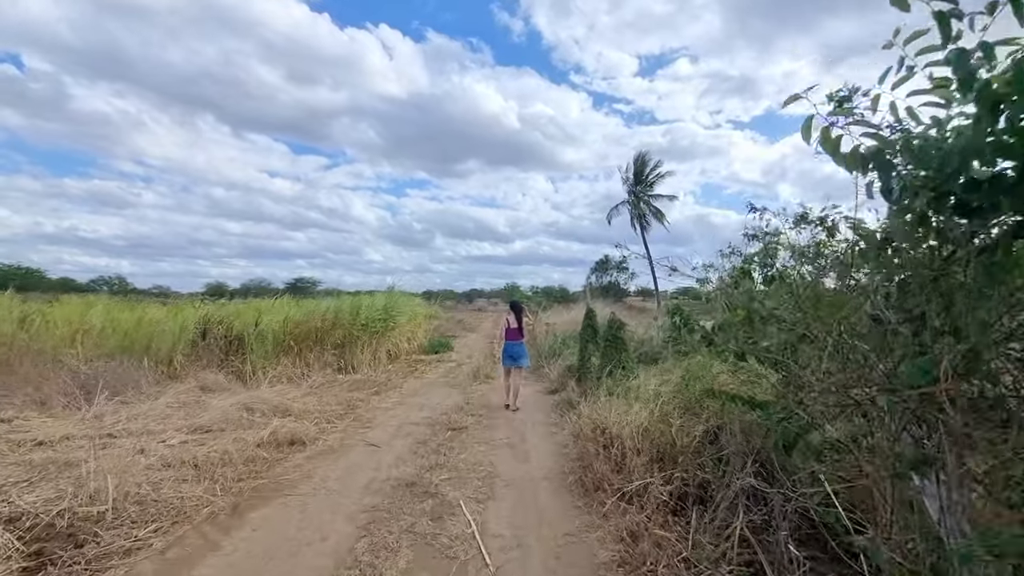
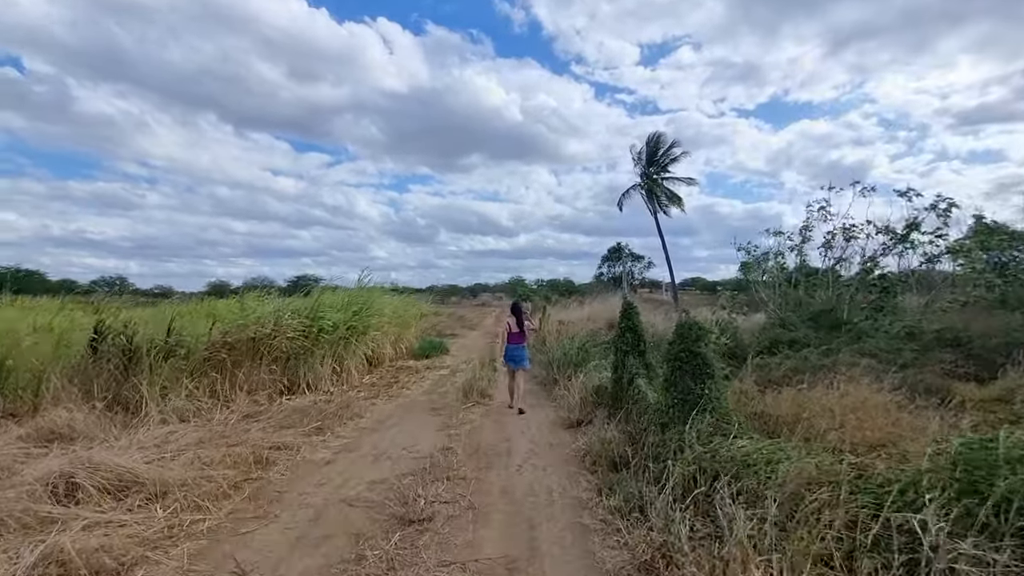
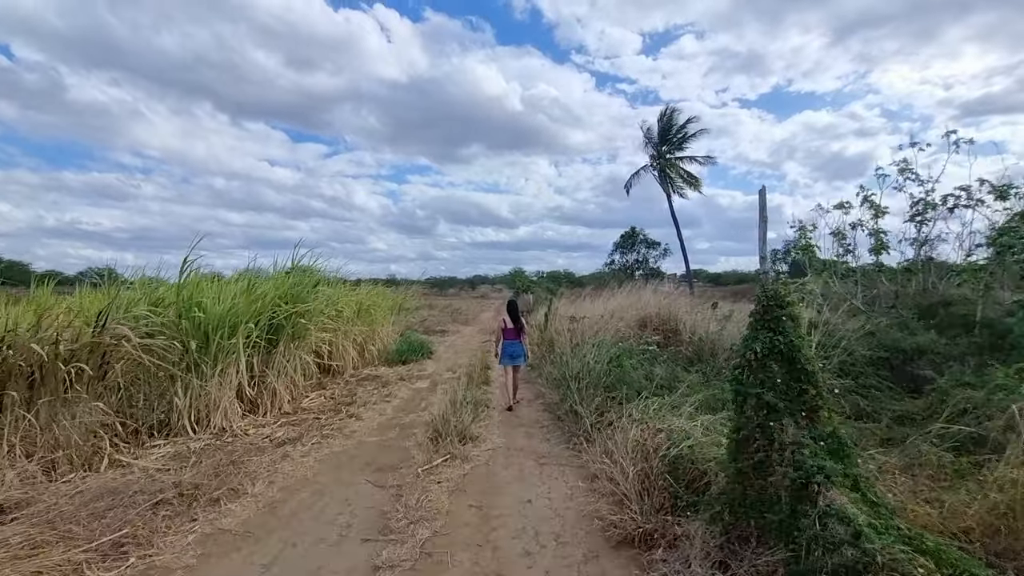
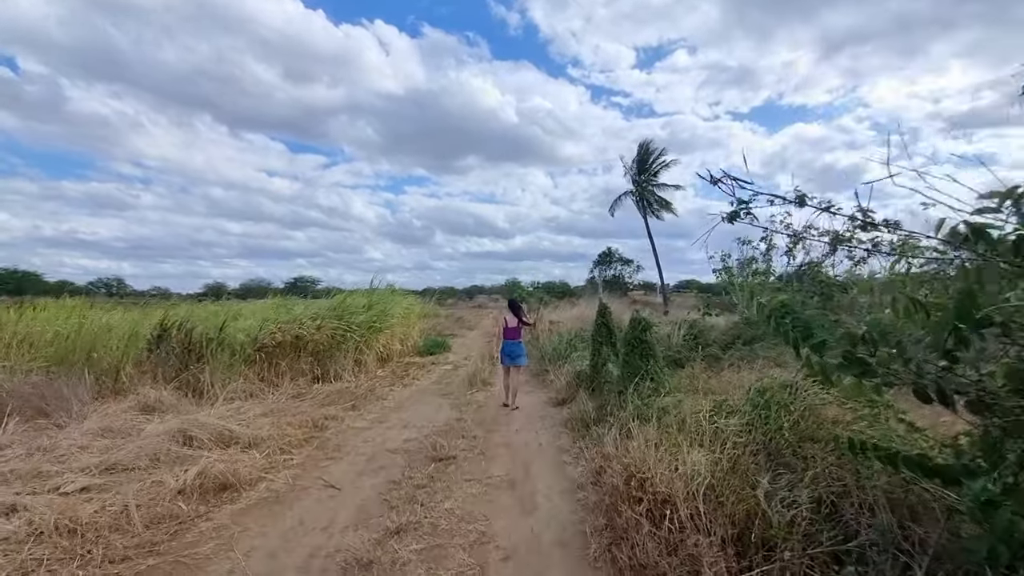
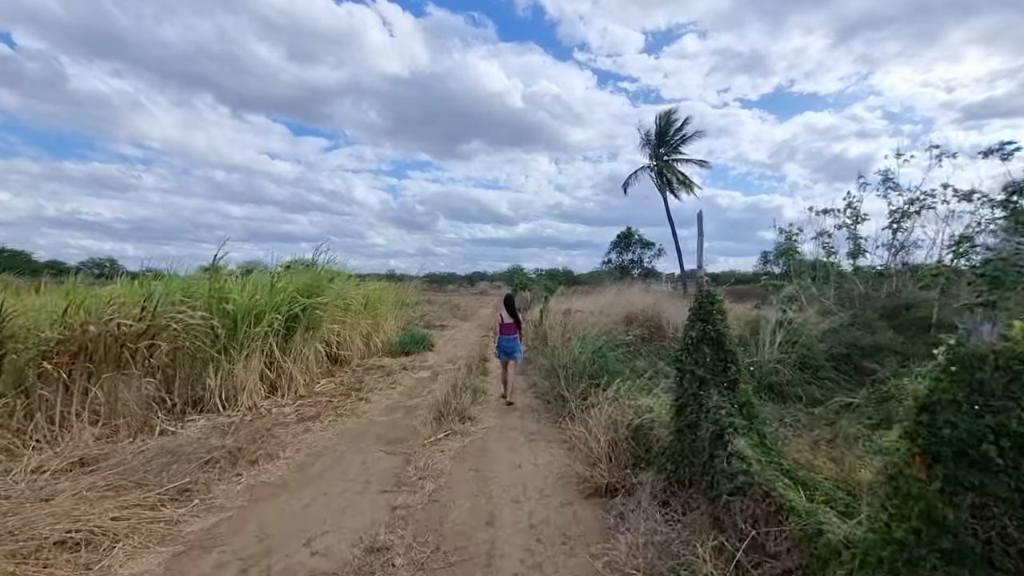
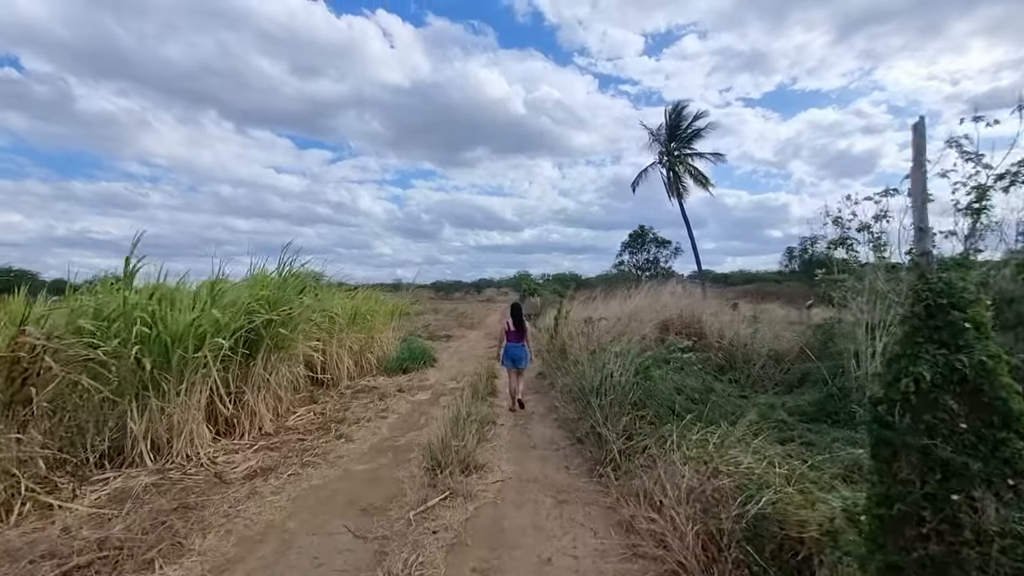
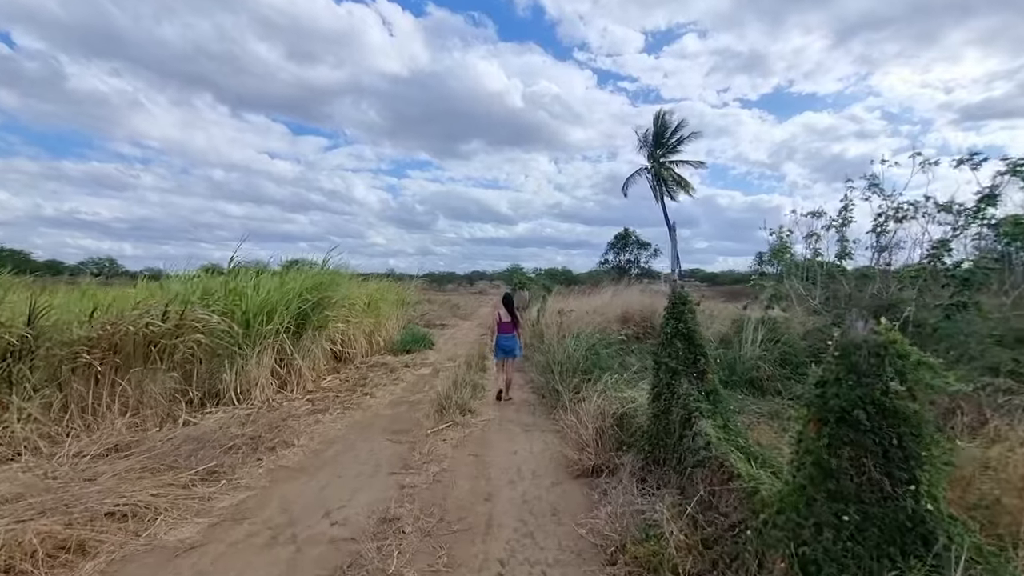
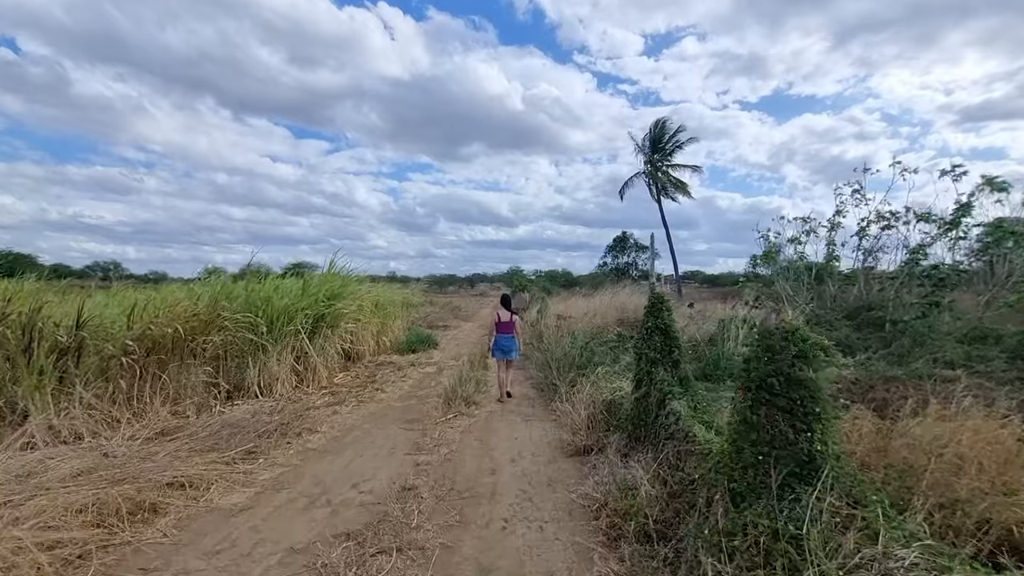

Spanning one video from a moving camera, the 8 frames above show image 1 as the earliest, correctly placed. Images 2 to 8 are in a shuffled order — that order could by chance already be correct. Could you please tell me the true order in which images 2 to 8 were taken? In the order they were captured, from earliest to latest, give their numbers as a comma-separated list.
4, 2, 8, 7, 5, 3, 6
